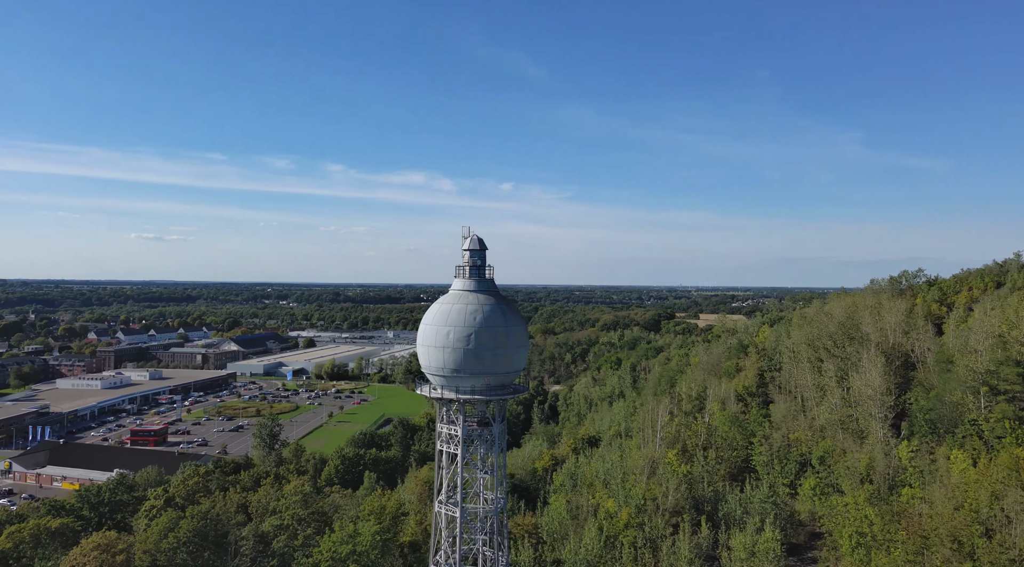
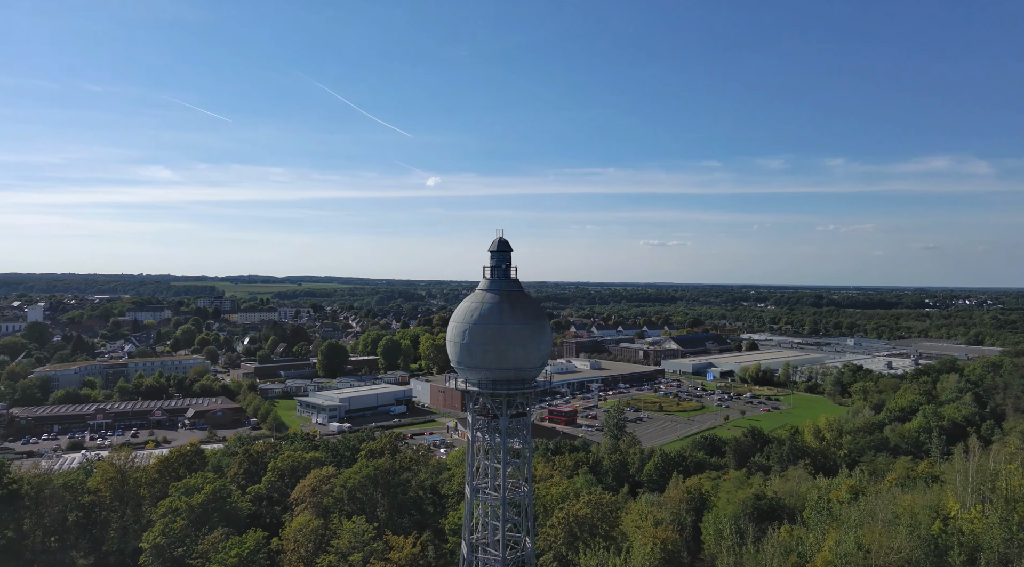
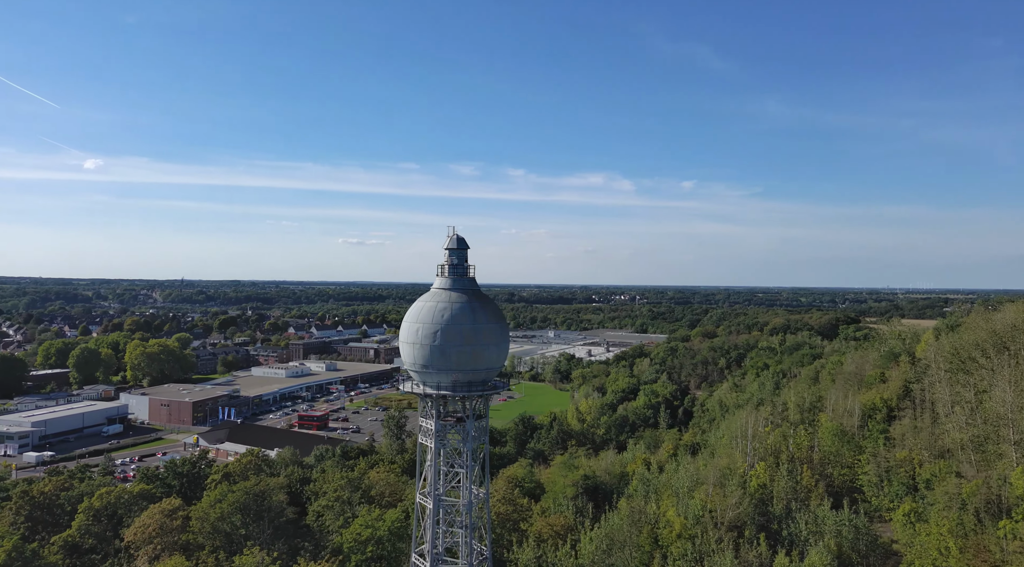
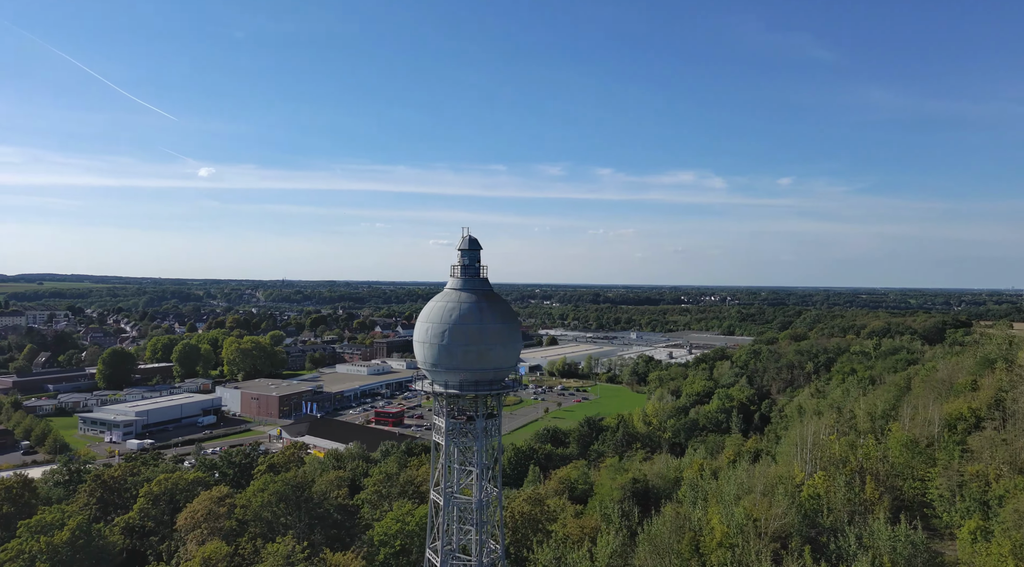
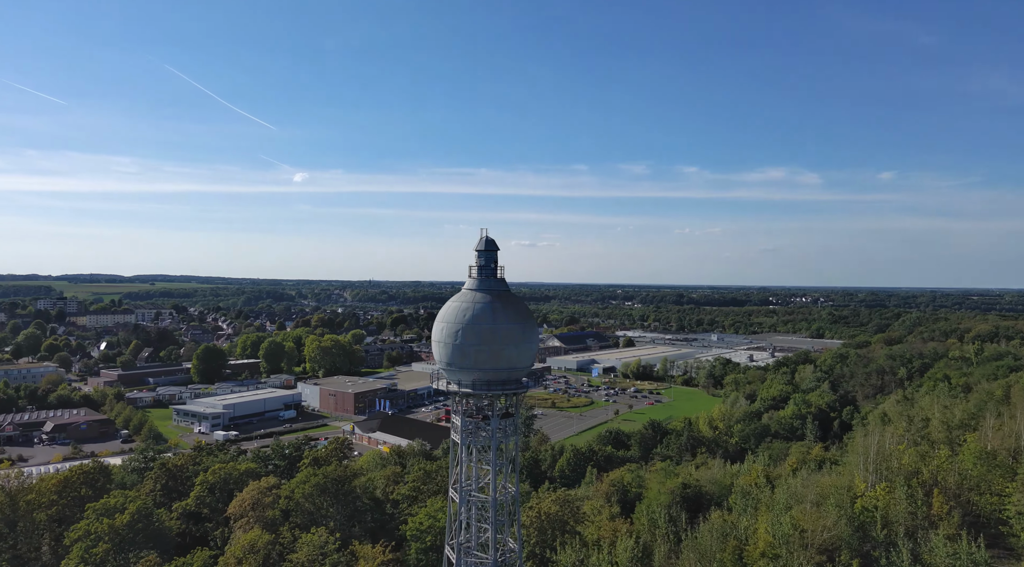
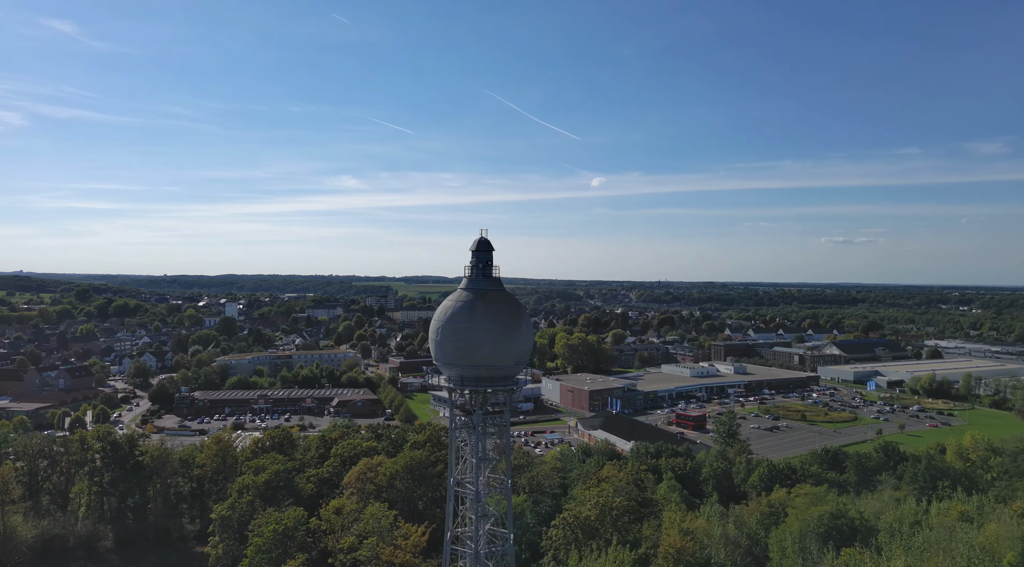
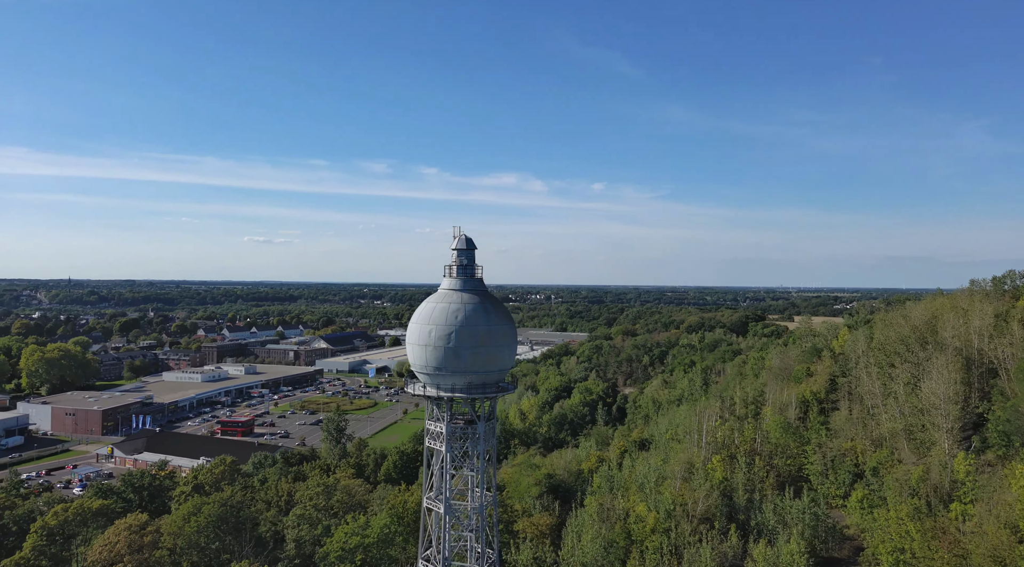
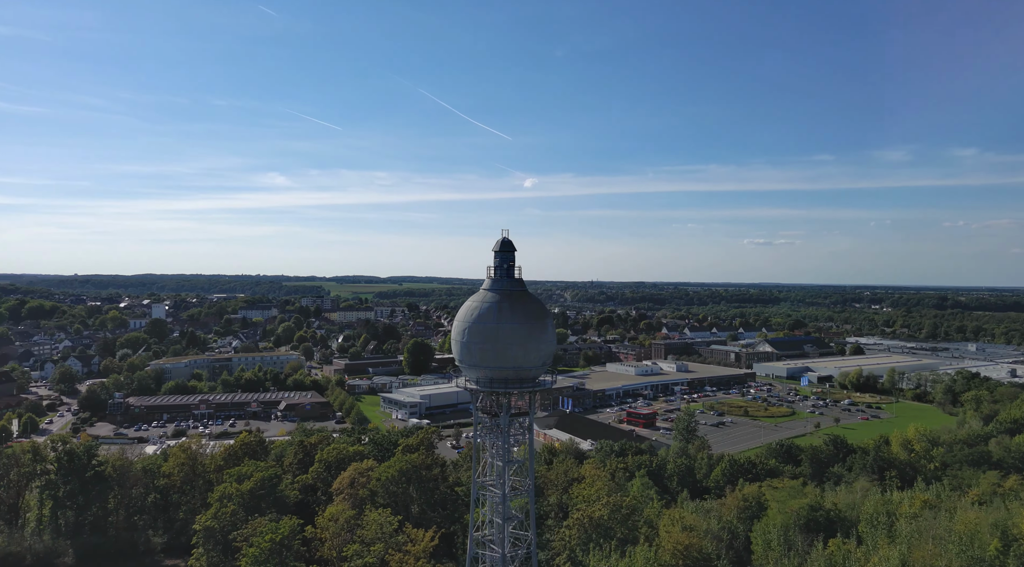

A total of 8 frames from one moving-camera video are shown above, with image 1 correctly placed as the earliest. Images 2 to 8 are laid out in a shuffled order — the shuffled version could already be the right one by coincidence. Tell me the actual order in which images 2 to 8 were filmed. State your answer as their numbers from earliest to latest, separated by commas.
7, 3, 4, 5, 2, 8, 6
